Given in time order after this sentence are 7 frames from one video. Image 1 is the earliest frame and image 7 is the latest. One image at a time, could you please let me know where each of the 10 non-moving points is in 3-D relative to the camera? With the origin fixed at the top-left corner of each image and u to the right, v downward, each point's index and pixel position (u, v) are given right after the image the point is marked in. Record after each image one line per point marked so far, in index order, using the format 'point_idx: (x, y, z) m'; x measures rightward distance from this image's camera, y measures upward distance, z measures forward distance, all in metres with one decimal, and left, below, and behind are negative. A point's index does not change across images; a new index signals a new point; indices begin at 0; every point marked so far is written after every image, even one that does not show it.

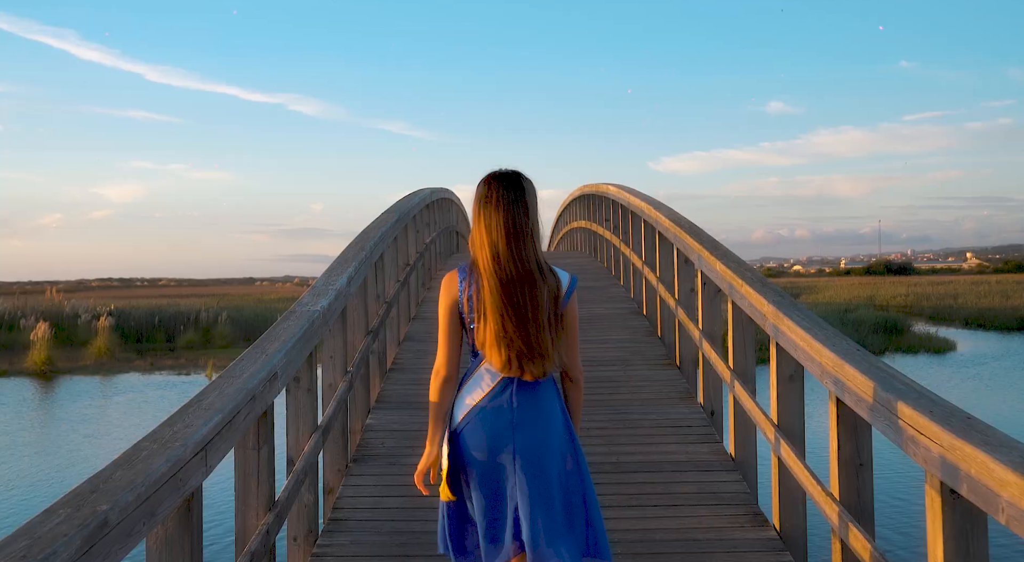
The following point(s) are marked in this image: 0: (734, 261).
0: (+1.1, +0.1, +4.2) m
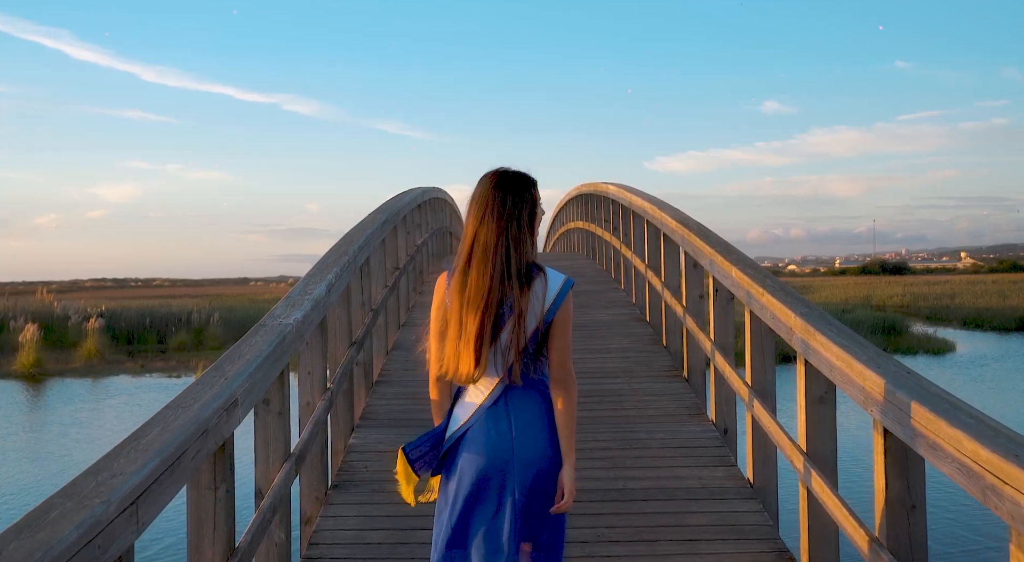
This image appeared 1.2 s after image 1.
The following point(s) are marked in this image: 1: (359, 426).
0: (+1.1, +0.1, +3.8) m
1: (-0.9, -0.8, +4.5) m
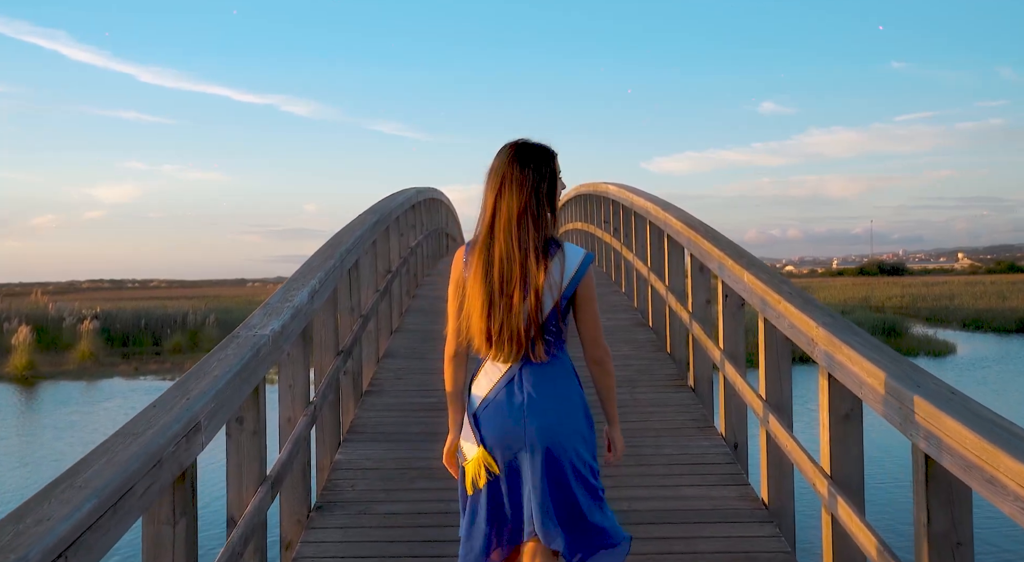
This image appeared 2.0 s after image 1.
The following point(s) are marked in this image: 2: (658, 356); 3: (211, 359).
0: (+1.1, +0.1, +3.6) m
1: (-0.9, -0.8, +4.2) m
2: (+1.0, -0.5, +5.5) m
3: (-1.0, -0.2, +2.5) m
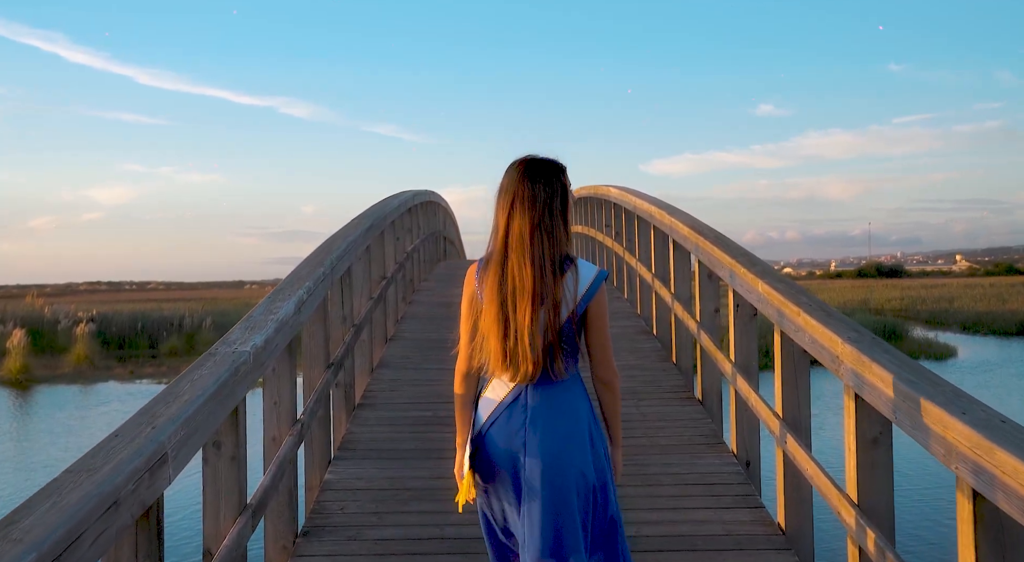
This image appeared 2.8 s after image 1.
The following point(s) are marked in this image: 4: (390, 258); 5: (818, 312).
0: (+1.1, 0.0, +3.4) m
1: (-0.9, -0.9, +4.0) m
2: (+1.0, -0.6, +5.3) m
3: (-1.0, -0.3, +2.3) m
4: (-1.0, +0.2, +6.4) m
5: (+1.1, -0.1, +2.8) m
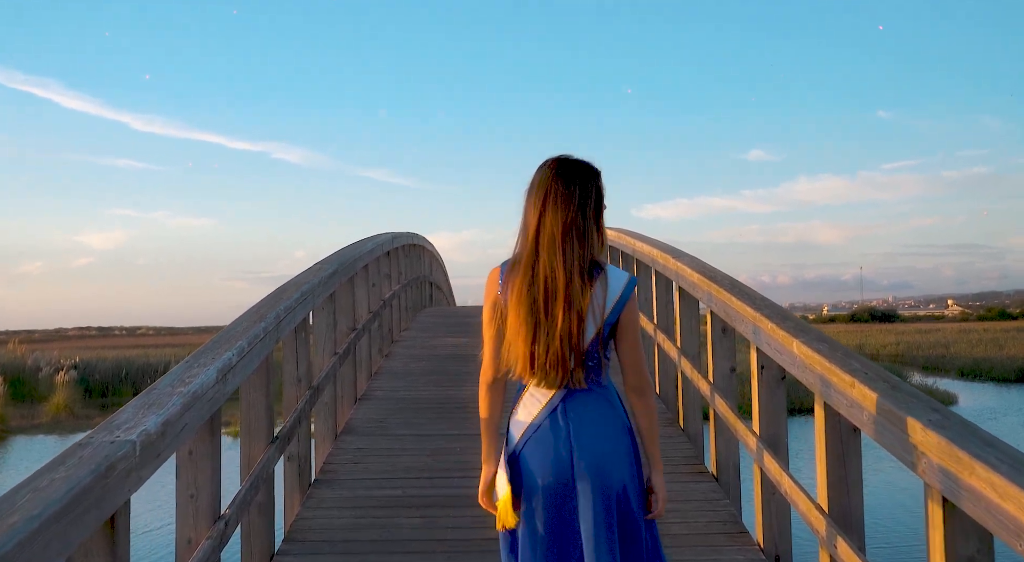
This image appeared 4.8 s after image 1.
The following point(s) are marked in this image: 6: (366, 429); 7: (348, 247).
0: (+1.0, -0.2, +2.7) m
1: (-1.0, -1.1, +3.3) m
2: (+0.9, -0.9, +4.6) m
3: (-1.0, -0.4, +1.7) m
4: (-1.1, -0.2, +5.7) m
5: (+1.0, -0.3, +2.2) m
6: (-0.9, -0.9, +4.8) m
7: (-1.1, +0.2, +5.3) m
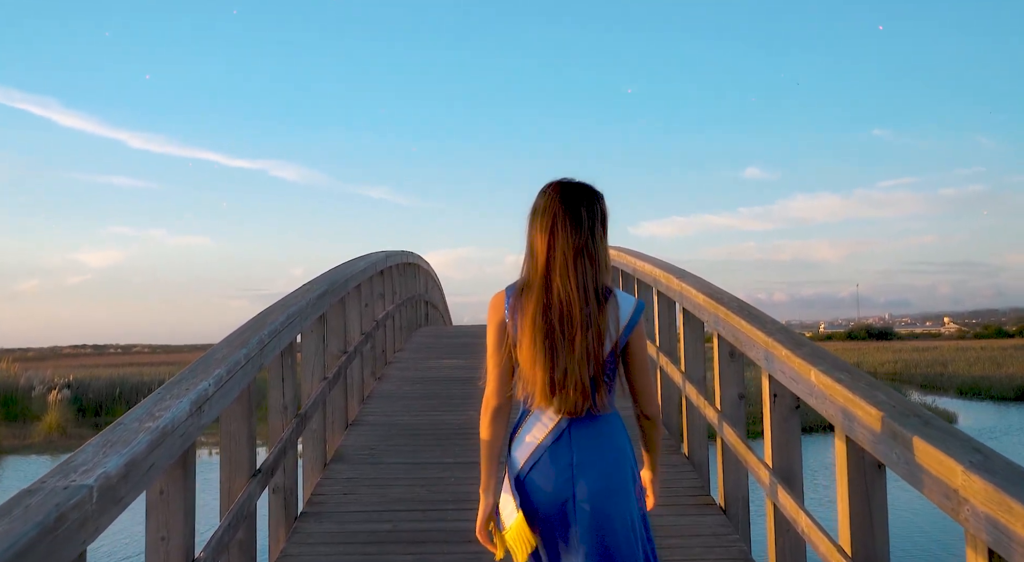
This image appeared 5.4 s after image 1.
0: (+1.0, -0.3, +2.6) m
1: (-1.0, -1.2, +3.1) m
2: (+0.9, -1.0, +4.4) m
3: (-1.0, -0.5, +1.5) m
4: (-1.1, -0.3, +5.5) m
5: (+1.0, -0.4, +2.0) m
6: (-0.9, -1.0, +4.6) m
7: (-1.1, +0.1, +5.1) m
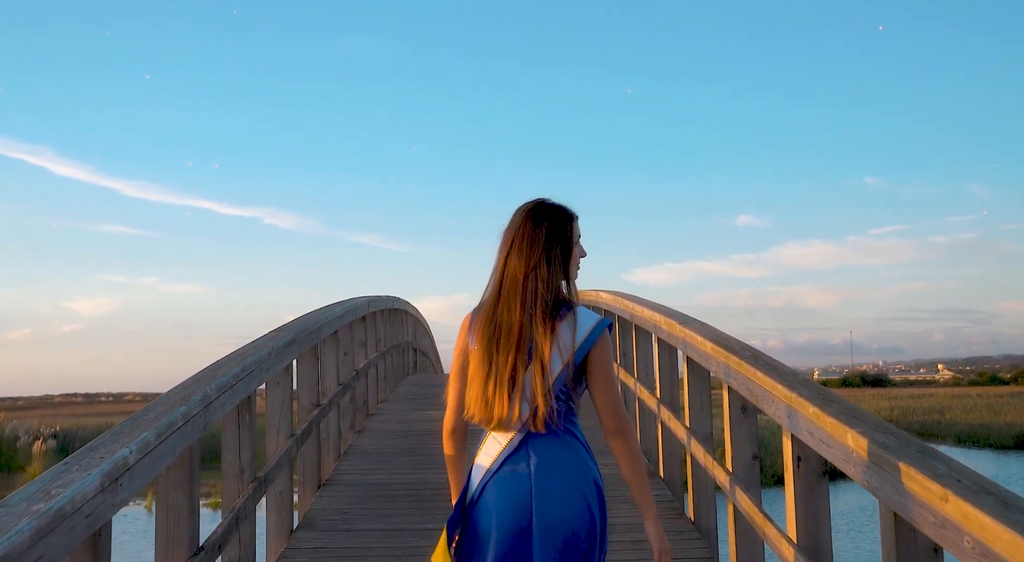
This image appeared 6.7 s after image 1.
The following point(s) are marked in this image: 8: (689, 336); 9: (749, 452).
0: (+1.0, -0.4, +2.2) m
1: (-1.0, -1.4, +2.7) m
2: (+0.8, -1.2, +4.0) m
3: (-1.1, -0.5, +1.1) m
4: (-1.2, -0.6, +5.1) m
5: (+1.0, -0.4, +1.6) m
6: (-1.0, -1.2, +4.1) m
7: (-1.2, -0.2, +4.7) m
8: (+0.9, -0.3, +3.9) m
9: (+1.0, -0.7, +3.2) m
